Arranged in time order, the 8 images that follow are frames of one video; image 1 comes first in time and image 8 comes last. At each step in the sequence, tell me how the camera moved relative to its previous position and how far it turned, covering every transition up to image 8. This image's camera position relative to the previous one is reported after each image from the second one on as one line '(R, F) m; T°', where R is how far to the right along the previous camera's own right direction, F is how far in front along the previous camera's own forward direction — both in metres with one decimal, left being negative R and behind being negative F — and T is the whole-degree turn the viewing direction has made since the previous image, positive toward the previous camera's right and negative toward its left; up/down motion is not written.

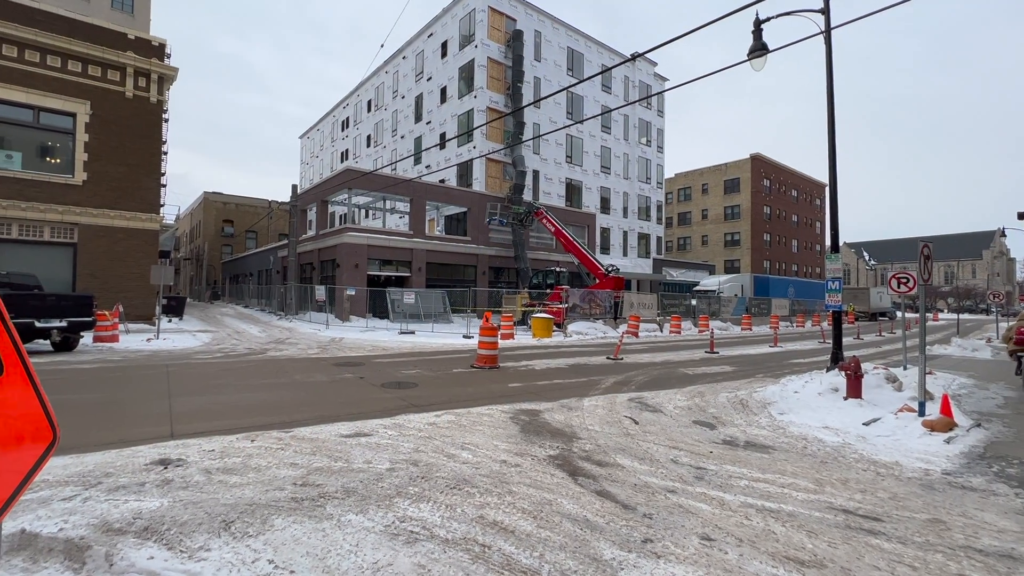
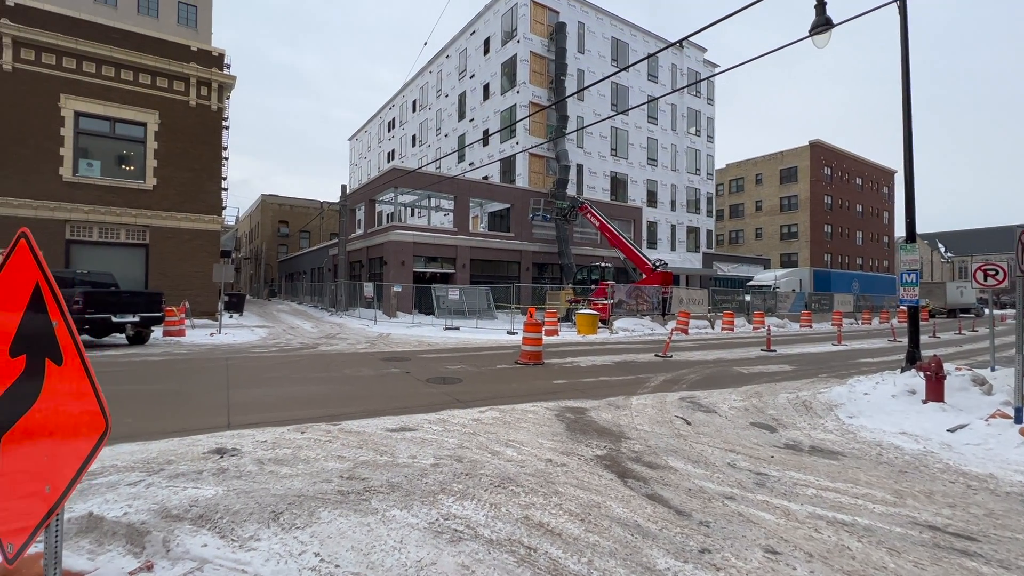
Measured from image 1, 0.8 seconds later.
(0.0, +0.2) m; -5°
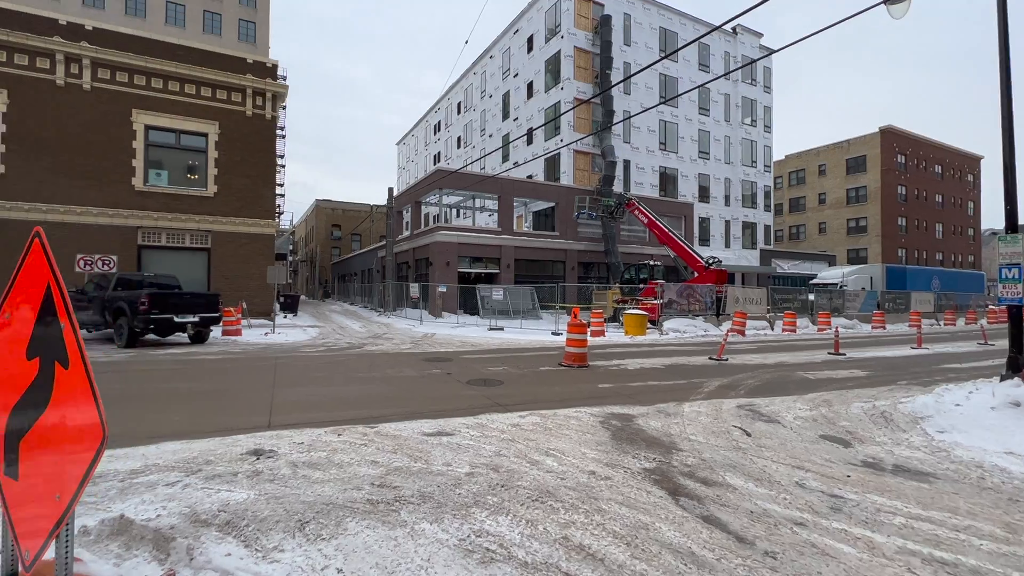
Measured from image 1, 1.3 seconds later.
(+0.1, +0.3) m; -6°
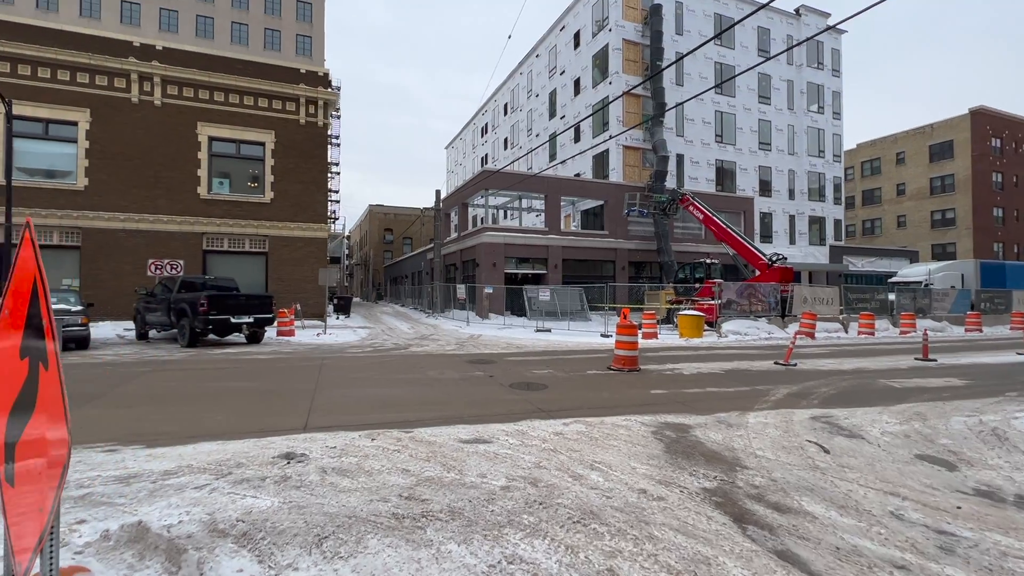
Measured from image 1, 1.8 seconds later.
(+0.1, +0.5) m; -6°
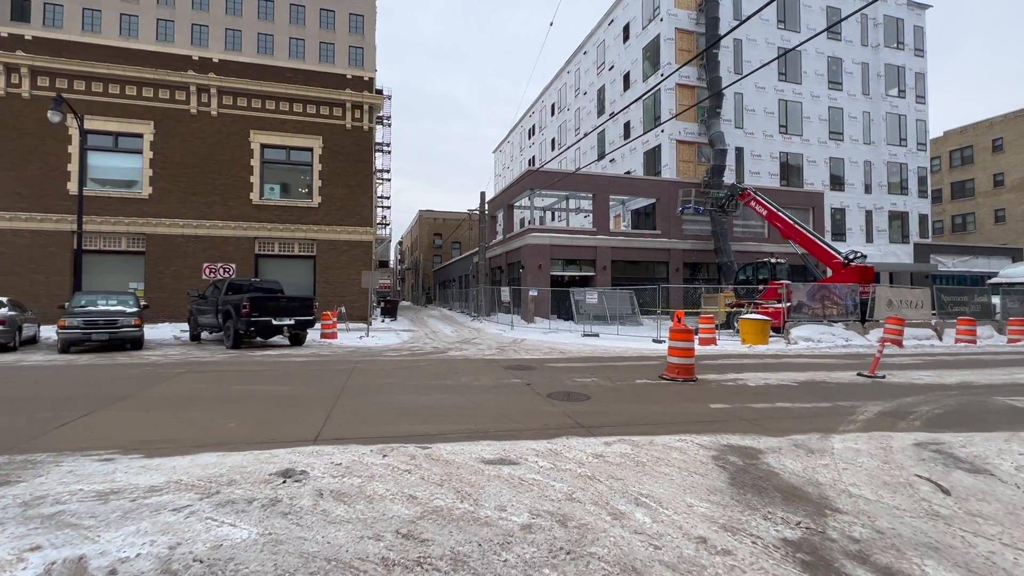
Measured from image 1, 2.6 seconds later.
(+0.2, +0.8) m; -6°
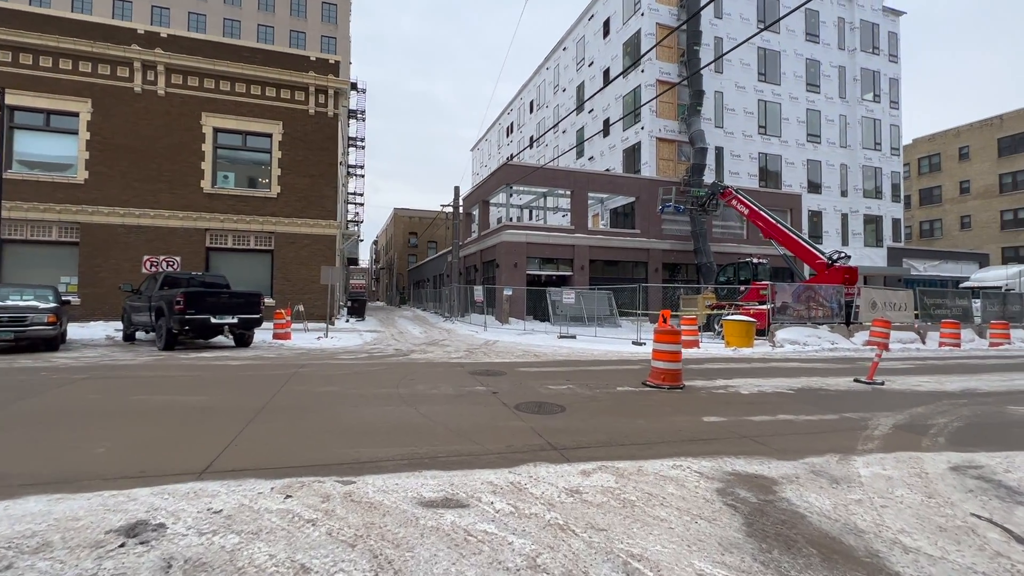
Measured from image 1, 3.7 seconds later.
(+0.2, +1.2) m; +3°
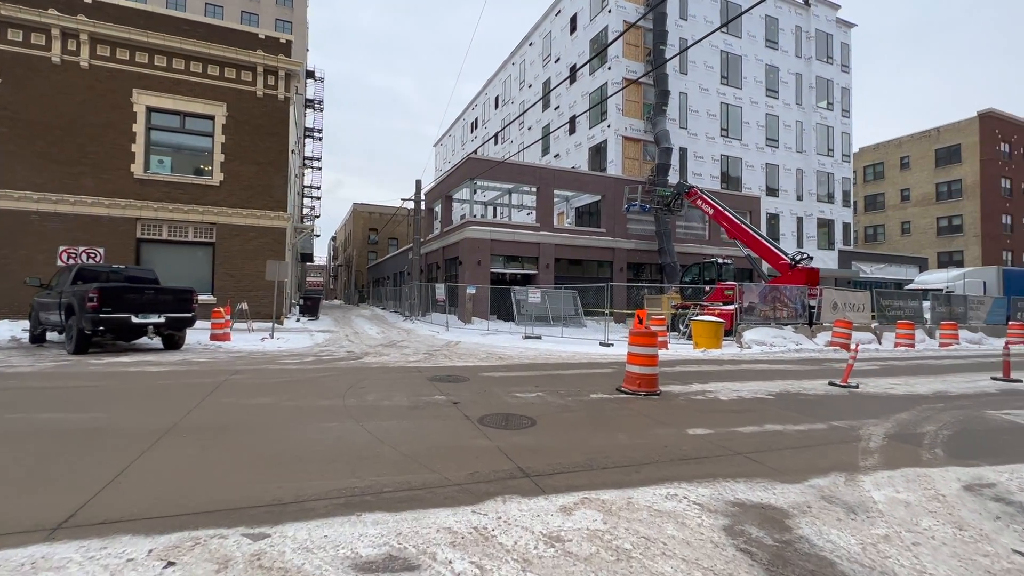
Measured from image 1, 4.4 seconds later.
(0.0, +0.8) m; +5°
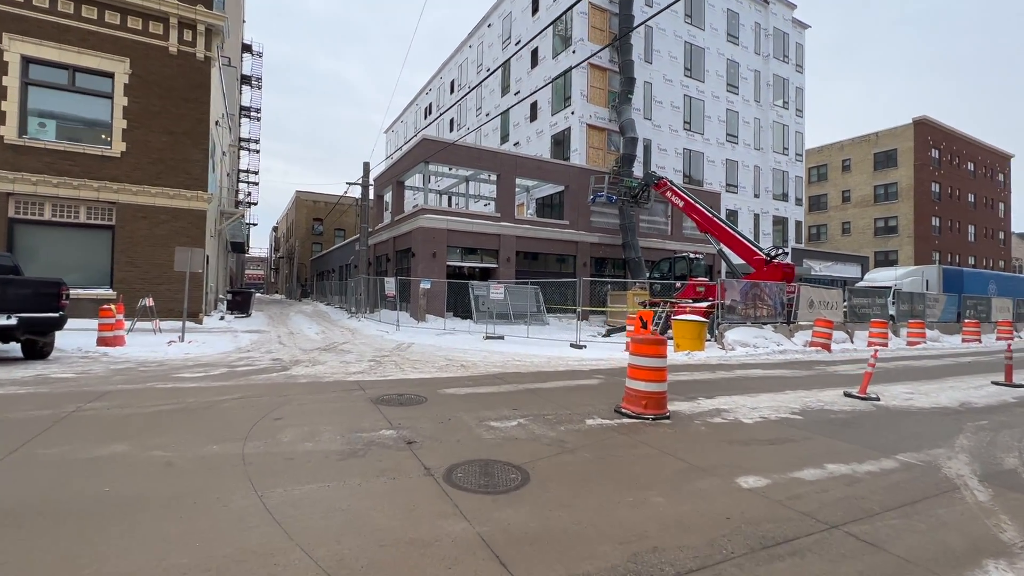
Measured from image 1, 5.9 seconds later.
(-0.3, +1.9) m; +6°
